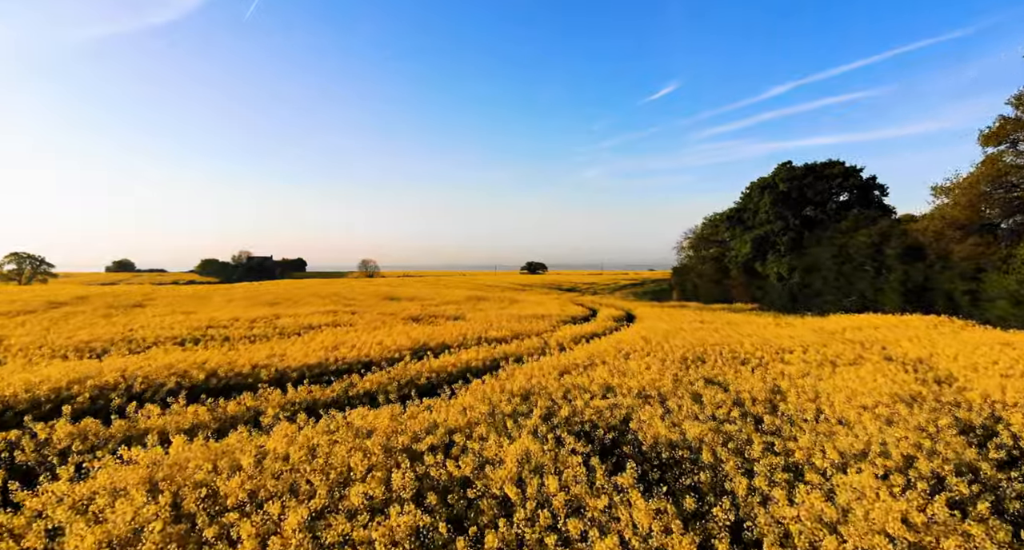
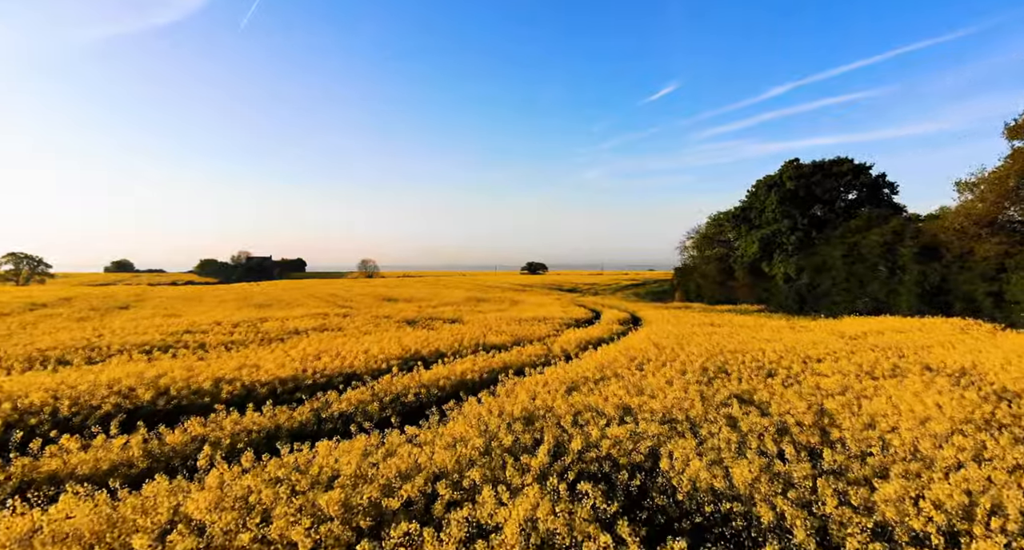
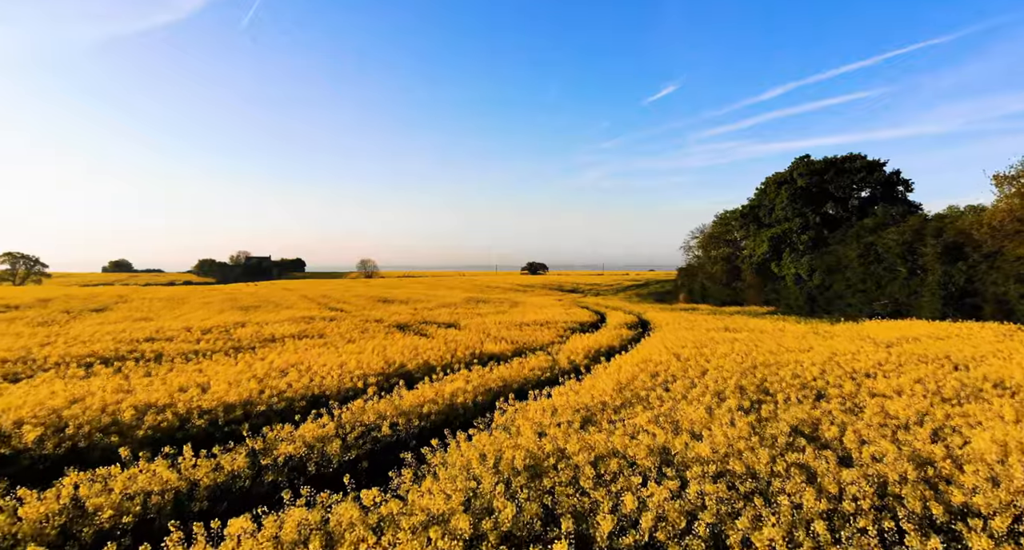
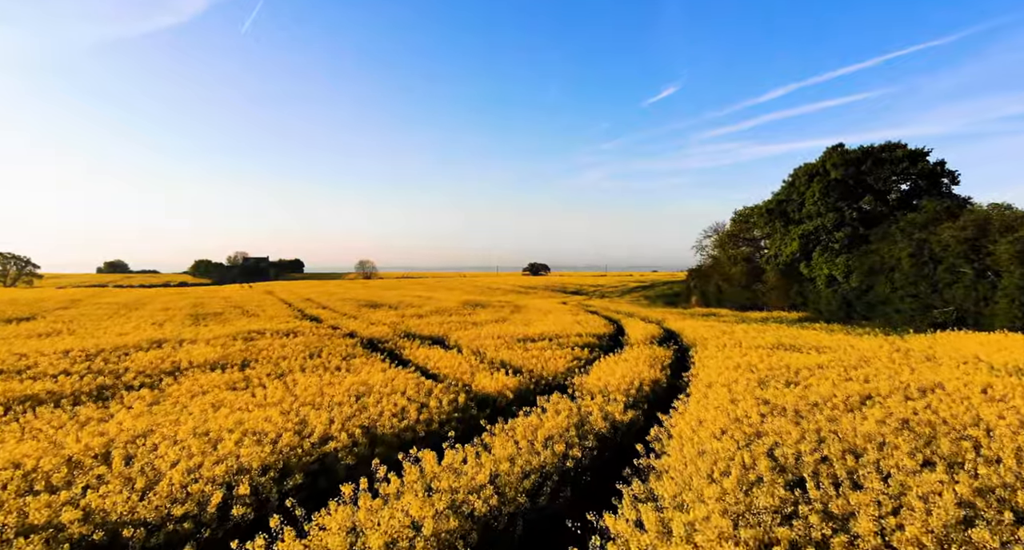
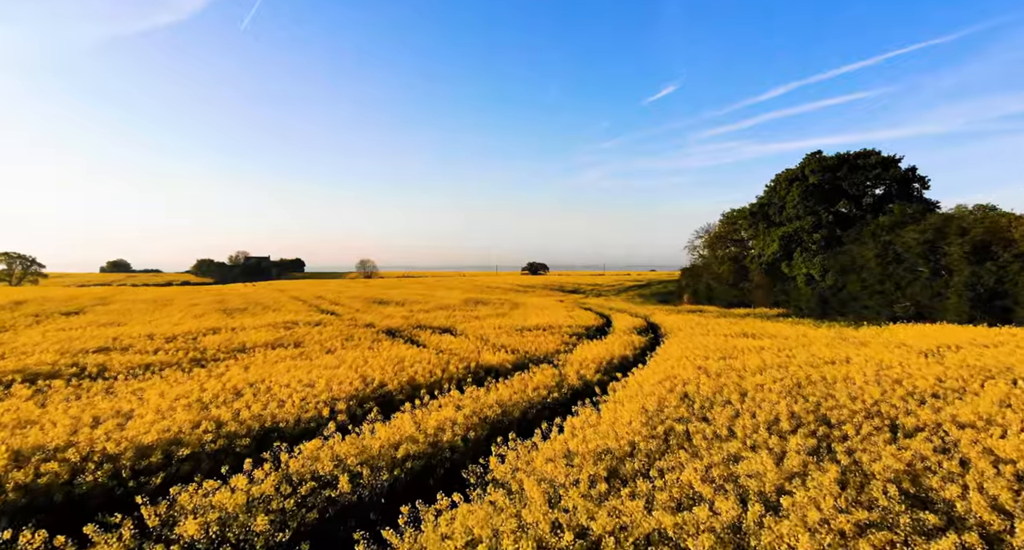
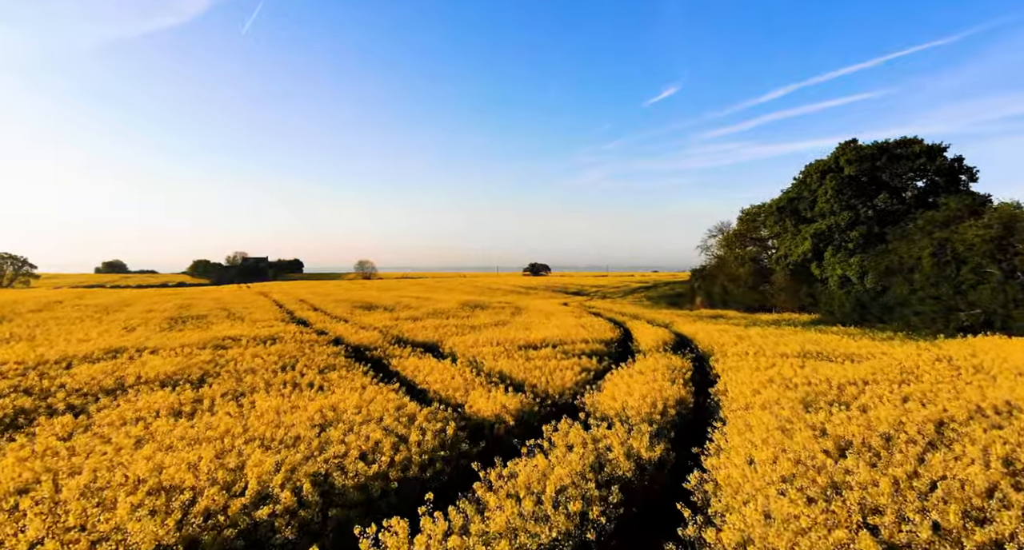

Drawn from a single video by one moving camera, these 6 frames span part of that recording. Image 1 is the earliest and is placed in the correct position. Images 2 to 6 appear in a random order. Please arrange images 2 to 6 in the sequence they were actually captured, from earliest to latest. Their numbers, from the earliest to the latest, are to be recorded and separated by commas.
2, 3, 5, 4, 6
